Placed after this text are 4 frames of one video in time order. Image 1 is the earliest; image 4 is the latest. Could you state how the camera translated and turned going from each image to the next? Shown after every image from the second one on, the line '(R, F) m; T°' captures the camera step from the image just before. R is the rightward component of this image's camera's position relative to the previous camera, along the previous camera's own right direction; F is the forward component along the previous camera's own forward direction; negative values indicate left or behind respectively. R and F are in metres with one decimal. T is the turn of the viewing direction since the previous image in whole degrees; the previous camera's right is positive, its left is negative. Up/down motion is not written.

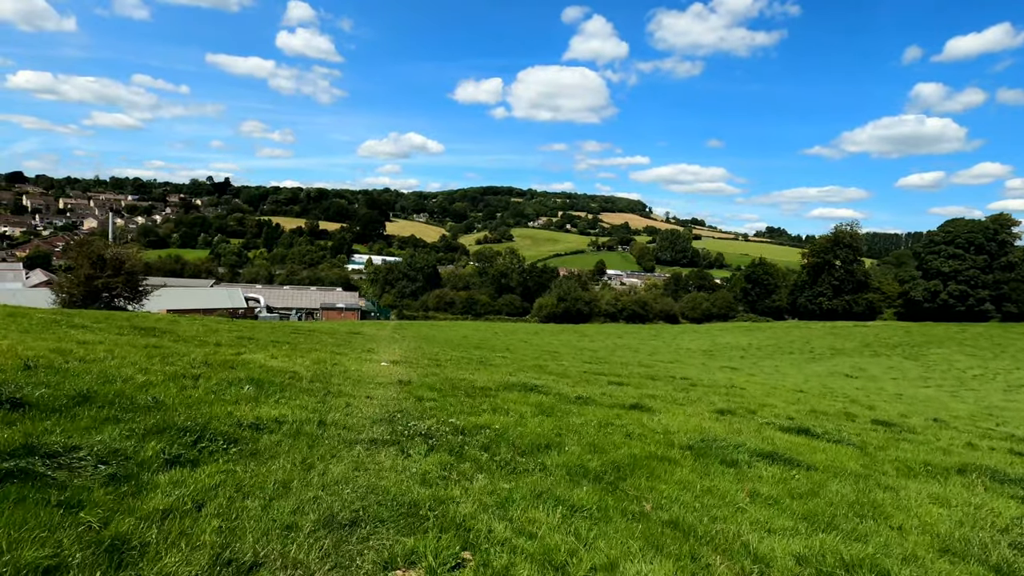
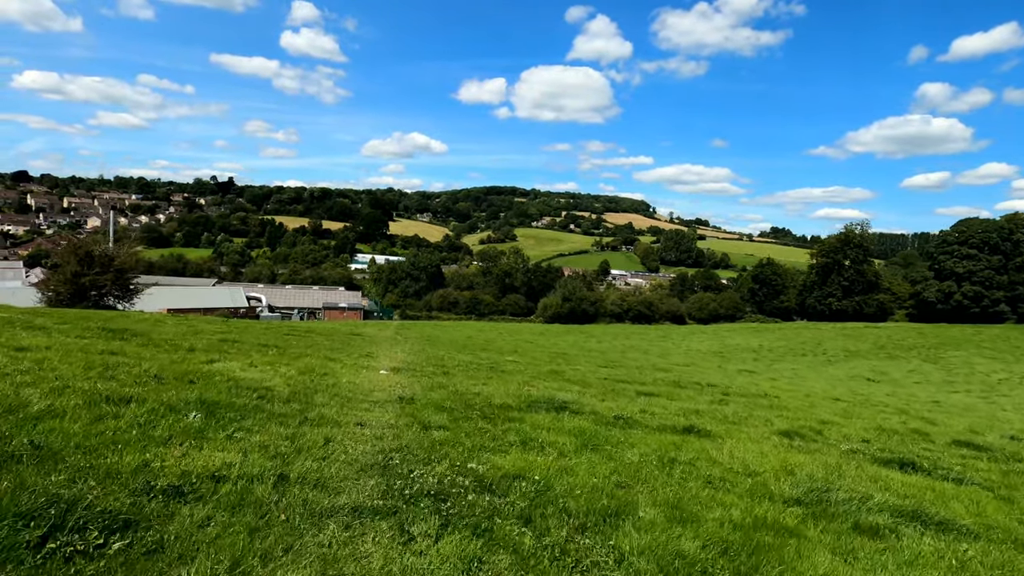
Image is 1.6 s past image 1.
(-0.4, +2.3) m; 0°
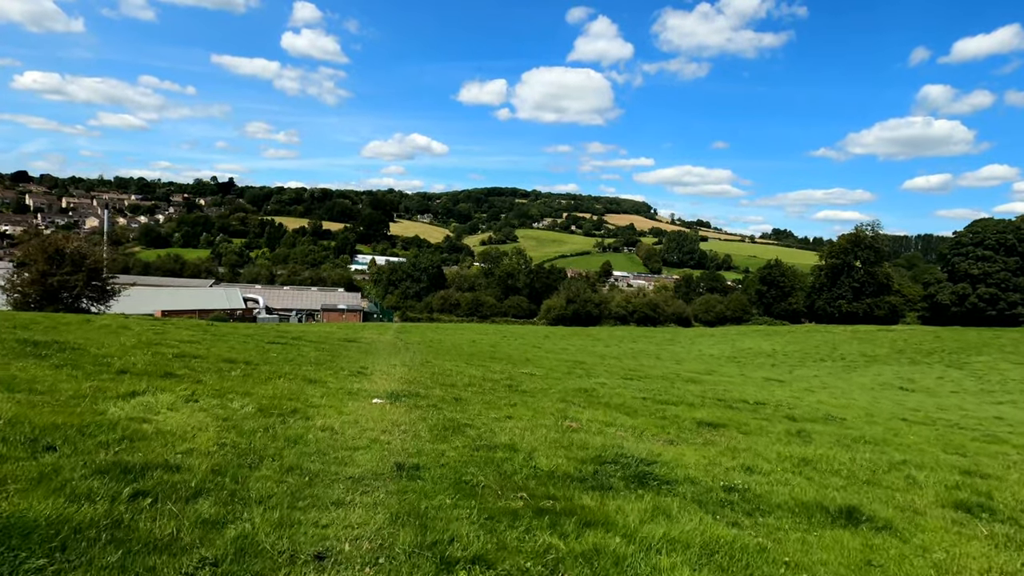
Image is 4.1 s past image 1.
(-0.7, +3.7) m; 0°
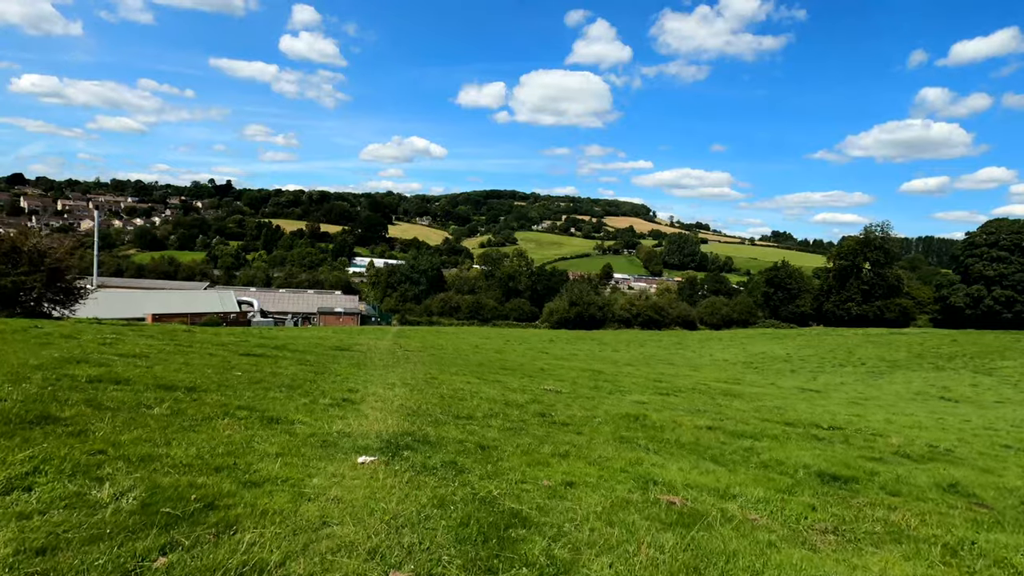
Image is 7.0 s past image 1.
(-0.9, +4.1) m; 0°
